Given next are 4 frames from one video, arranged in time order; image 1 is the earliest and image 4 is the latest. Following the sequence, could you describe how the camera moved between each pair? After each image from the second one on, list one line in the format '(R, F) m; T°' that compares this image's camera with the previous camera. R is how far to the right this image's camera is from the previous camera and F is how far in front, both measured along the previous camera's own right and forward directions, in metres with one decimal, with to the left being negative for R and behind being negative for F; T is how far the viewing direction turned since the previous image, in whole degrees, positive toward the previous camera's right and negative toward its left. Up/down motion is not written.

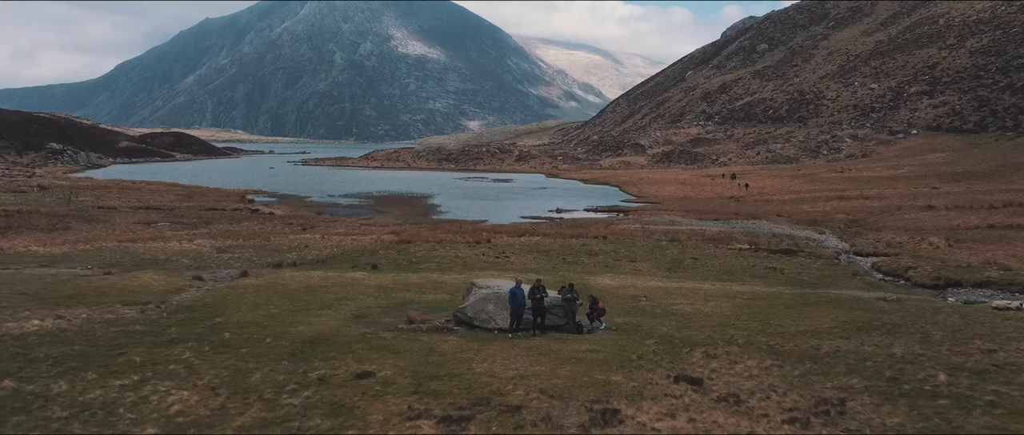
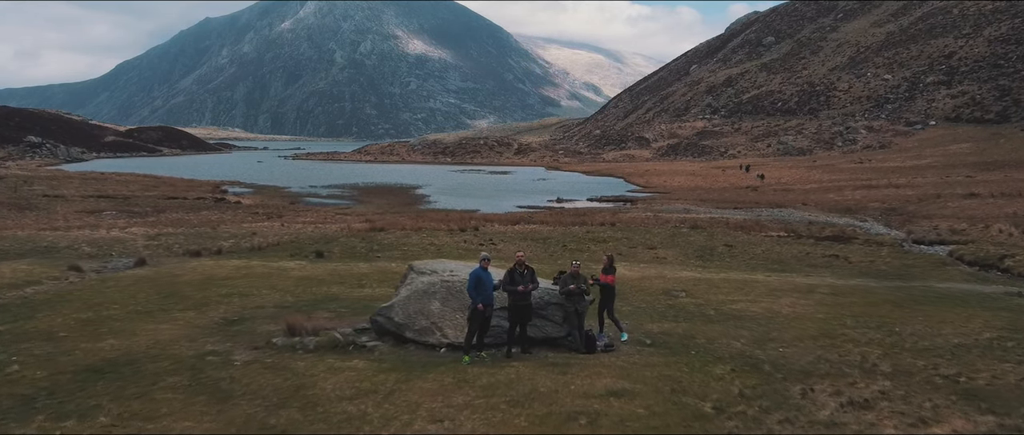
(+0.5, +7.8) m; 0°
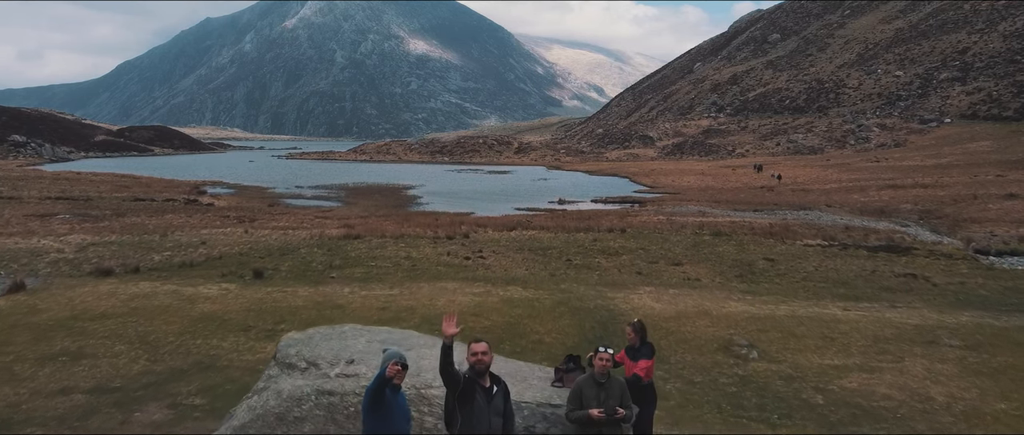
(+0.3, +5.6) m; 0°
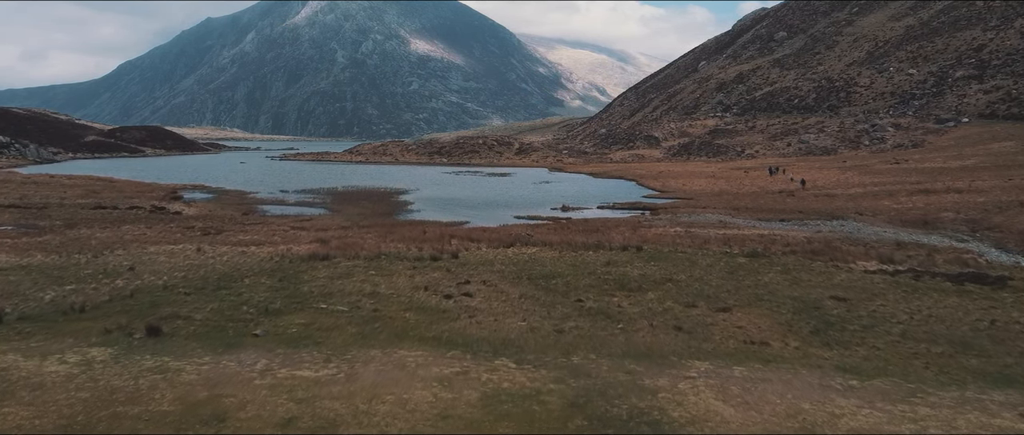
(+0.2, +5.8) m; 0°
